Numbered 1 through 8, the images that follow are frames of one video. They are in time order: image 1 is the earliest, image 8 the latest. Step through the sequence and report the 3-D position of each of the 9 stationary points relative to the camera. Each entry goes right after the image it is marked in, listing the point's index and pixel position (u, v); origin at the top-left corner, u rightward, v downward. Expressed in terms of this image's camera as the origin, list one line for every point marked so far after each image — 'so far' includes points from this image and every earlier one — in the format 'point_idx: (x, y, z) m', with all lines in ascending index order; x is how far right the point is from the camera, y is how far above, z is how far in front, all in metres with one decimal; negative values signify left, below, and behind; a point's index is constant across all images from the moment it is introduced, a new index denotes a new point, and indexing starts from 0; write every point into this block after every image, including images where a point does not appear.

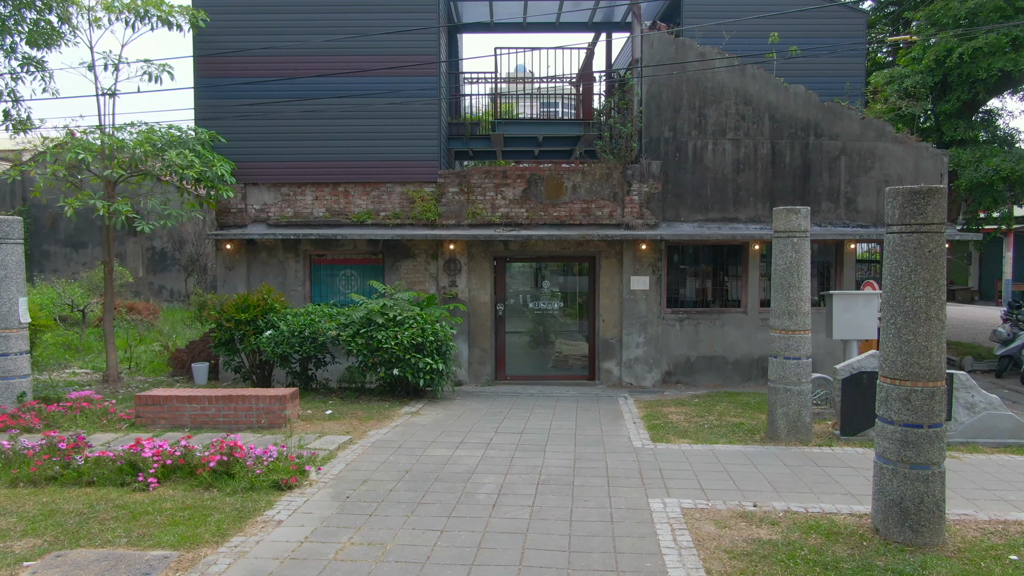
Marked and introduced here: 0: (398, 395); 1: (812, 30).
0: (-1.4, -1.3, +9.4) m
1: (+4.3, +3.7, +11.1) m
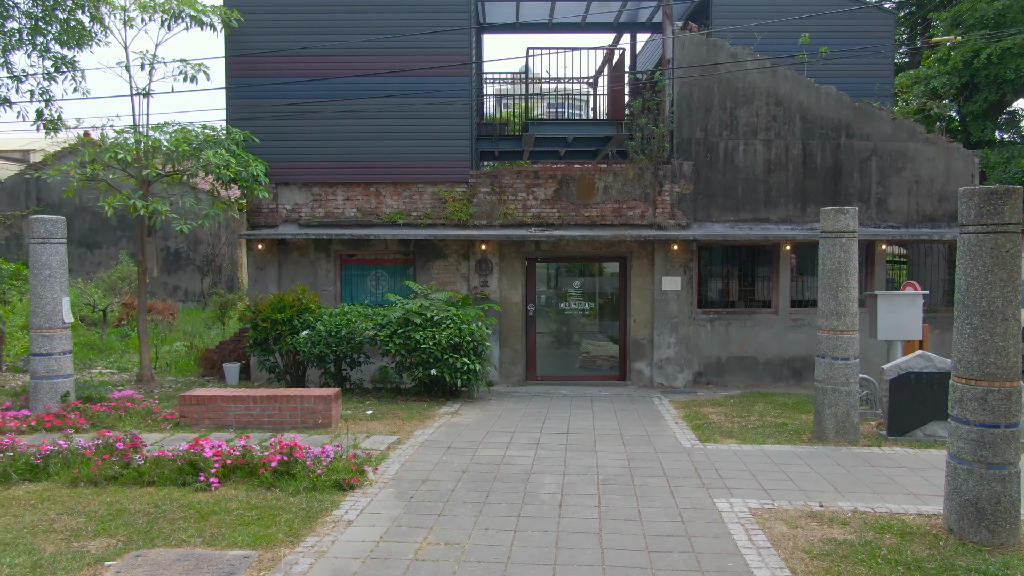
0: (-0.9, -1.3, +9.4) m
1: (+4.7, +3.7, +11.1) m
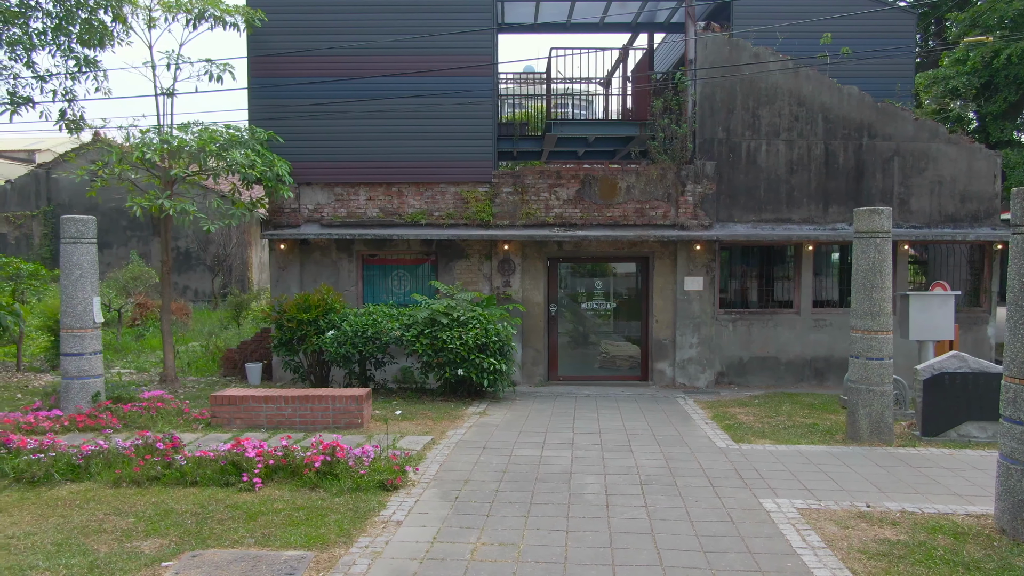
0: (-0.6, -1.3, +9.4) m
1: (+5.0, +3.7, +11.1) m
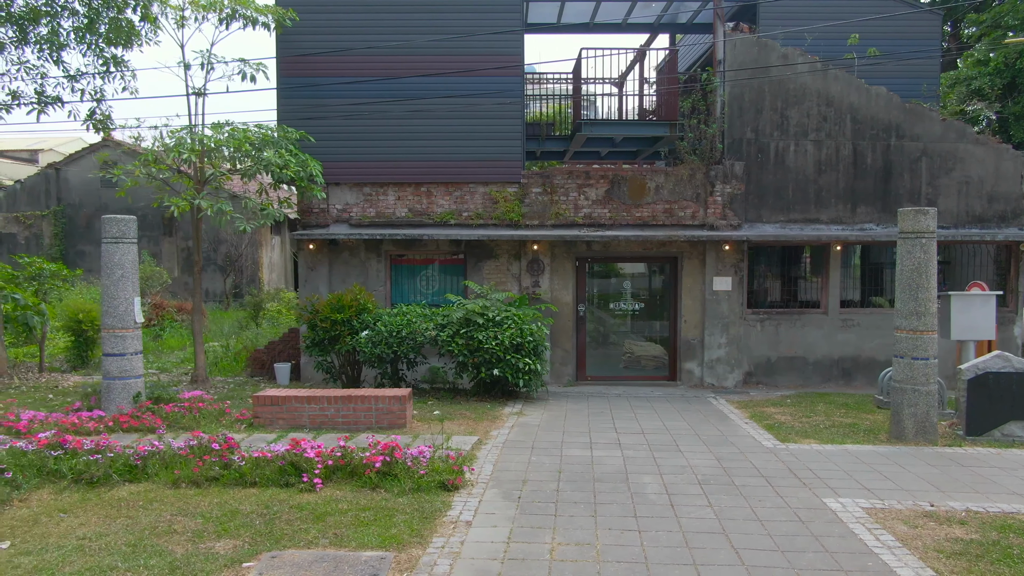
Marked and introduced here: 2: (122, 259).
0: (-0.2, -1.3, +9.4) m
1: (+5.4, +3.7, +11.1) m
2: (-3.8, +0.3, +7.6) m
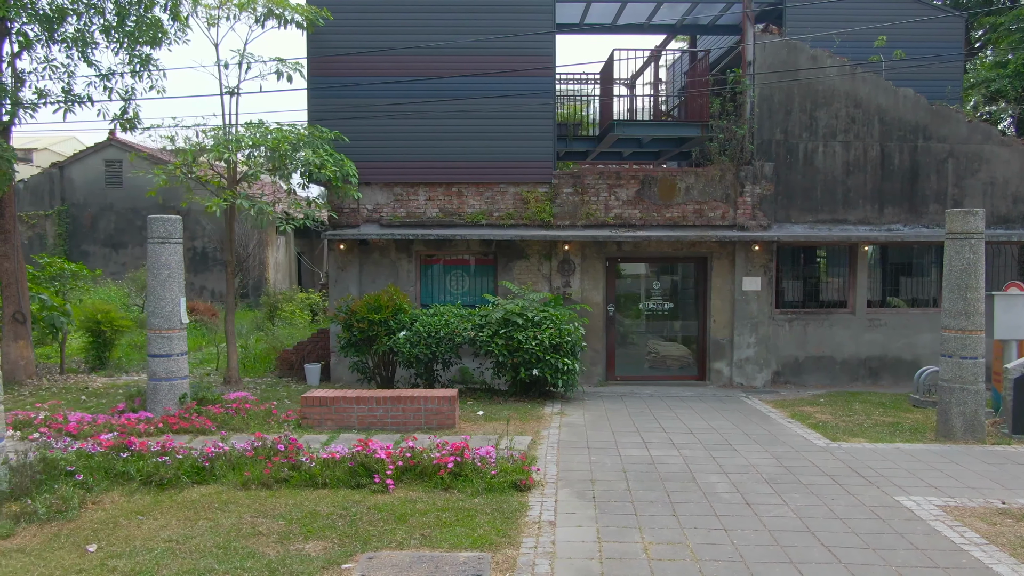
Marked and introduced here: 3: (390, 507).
0: (+0.2, -1.3, +9.4) m
1: (+5.8, +3.7, +11.2) m
2: (-3.3, +0.3, +7.6) m
3: (-0.8, -1.5, +5.2) m
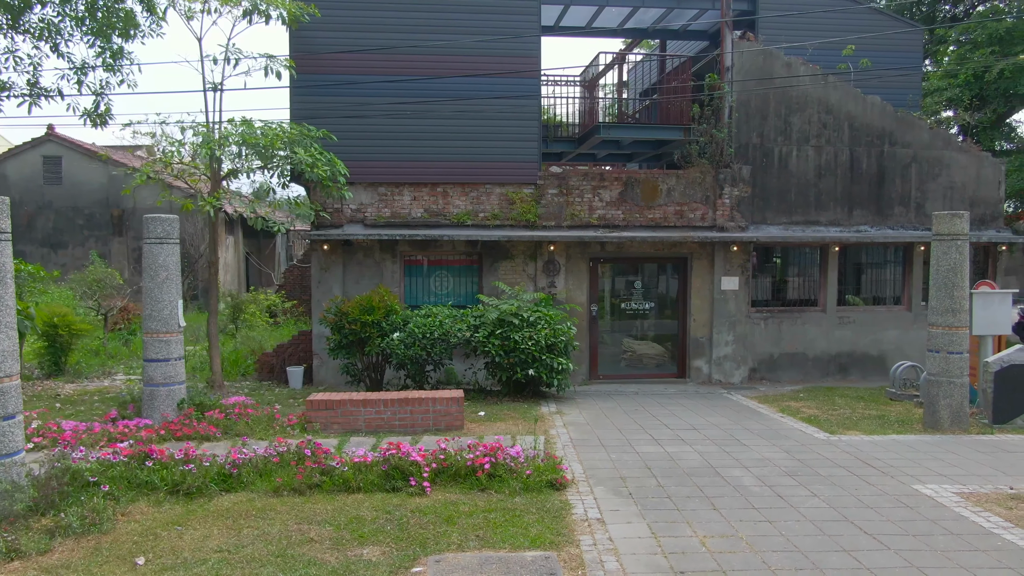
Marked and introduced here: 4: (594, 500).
0: (+0.2, -1.3, +9.4) m
1: (+5.5, +3.7, +11.8) m
2: (-3.3, +0.3, +7.3) m
3: (-0.5, -1.5, +5.1) m
4: (+0.6, -1.5, +5.4) m
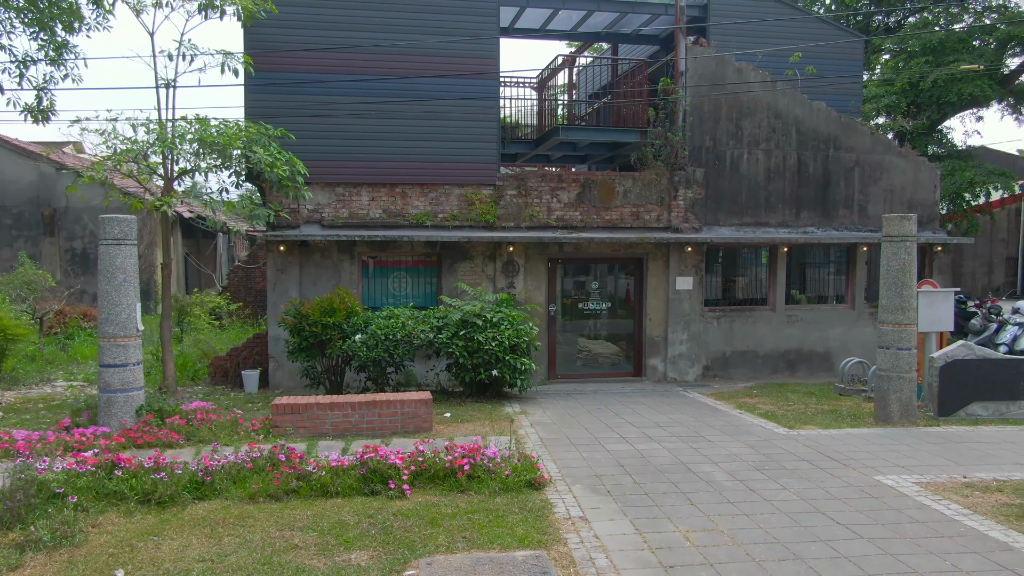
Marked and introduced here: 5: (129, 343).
0: (-0.3, -1.3, +9.4) m
1: (+4.9, +3.7, +12.2) m
2: (-3.5, +0.2, +7.1) m
3: (-0.6, -1.5, +5.1) m
4: (+0.4, -1.5, +5.4) m
5: (-3.5, -0.5, +7.1) m
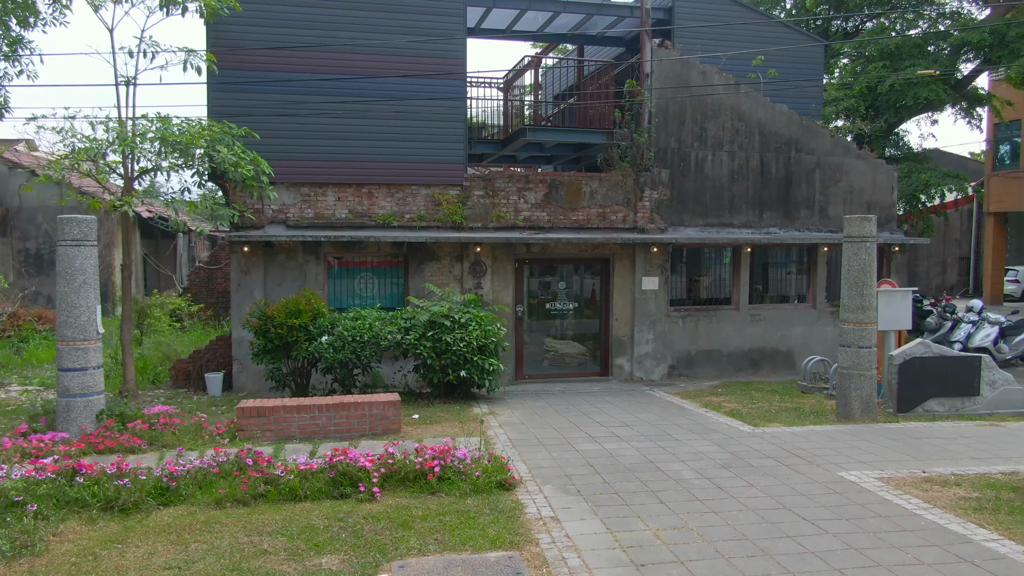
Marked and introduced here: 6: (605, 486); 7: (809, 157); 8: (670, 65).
0: (-0.7, -1.3, +9.4) m
1: (+4.3, +3.7, +12.4) m
2: (-3.8, +0.2, +6.9) m
3: (-0.8, -1.5, +5.1) m
4: (+0.2, -1.5, +5.4) m
5: (-3.8, -0.5, +7.0) m
6: (+0.7, -1.5, +5.7) m
7: (+4.6, +2.0, +12.0) m
8: (+2.3, +3.2, +11.3) m
